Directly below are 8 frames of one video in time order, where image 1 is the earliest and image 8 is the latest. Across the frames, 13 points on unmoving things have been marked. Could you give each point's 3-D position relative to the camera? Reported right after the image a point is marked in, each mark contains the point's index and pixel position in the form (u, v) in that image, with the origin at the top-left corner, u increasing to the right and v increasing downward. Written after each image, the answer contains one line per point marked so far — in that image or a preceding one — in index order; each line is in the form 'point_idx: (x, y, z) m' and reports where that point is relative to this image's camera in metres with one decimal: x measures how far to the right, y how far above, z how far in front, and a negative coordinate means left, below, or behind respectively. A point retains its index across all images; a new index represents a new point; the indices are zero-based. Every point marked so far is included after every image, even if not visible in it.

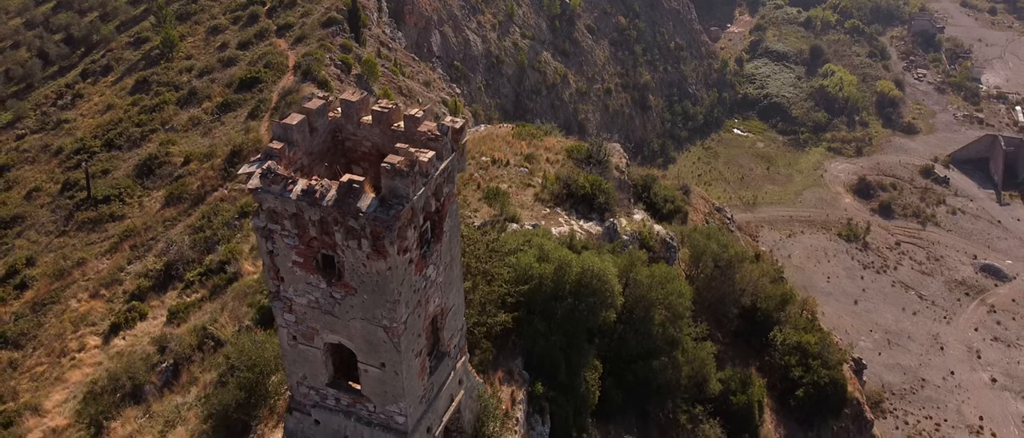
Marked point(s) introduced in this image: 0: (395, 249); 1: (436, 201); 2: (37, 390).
0: (-1.4, -0.2, +7.7) m
1: (-1.0, +0.5, +8.5) m
2: (-14.2, -5.0, +18.6) m
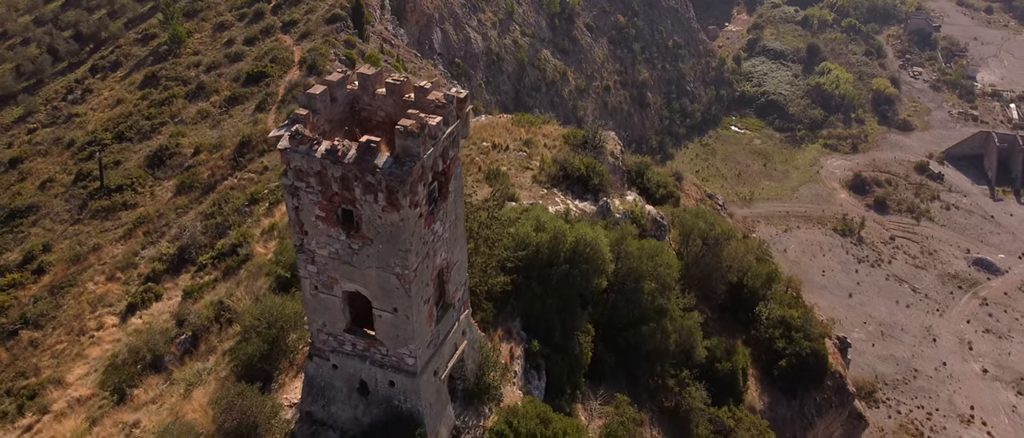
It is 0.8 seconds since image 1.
0: (-1.4, +0.3, +8.6) m
1: (-1.0, +1.0, +9.4) m
2: (-14.2, -4.5, +19.5) m
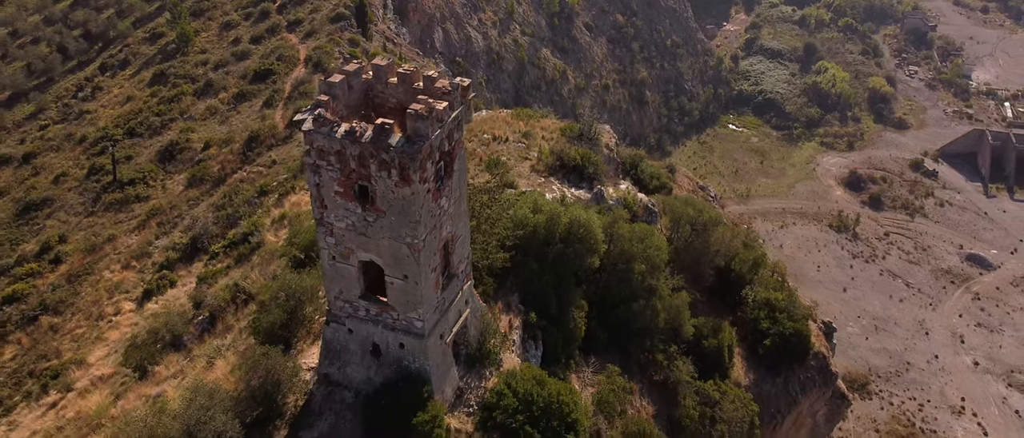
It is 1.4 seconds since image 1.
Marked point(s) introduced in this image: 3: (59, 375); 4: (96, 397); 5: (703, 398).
0: (-1.4, +0.7, +9.5) m
1: (-1.0, +1.3, +10.4) m
2: (-14.2, -4.2, +20.4) m
3: (-14.0, -4.8, +19.2) m
4: (-11.2, -4.8, +16.8) m
5: (+4.8, -4.4, +15.7) m
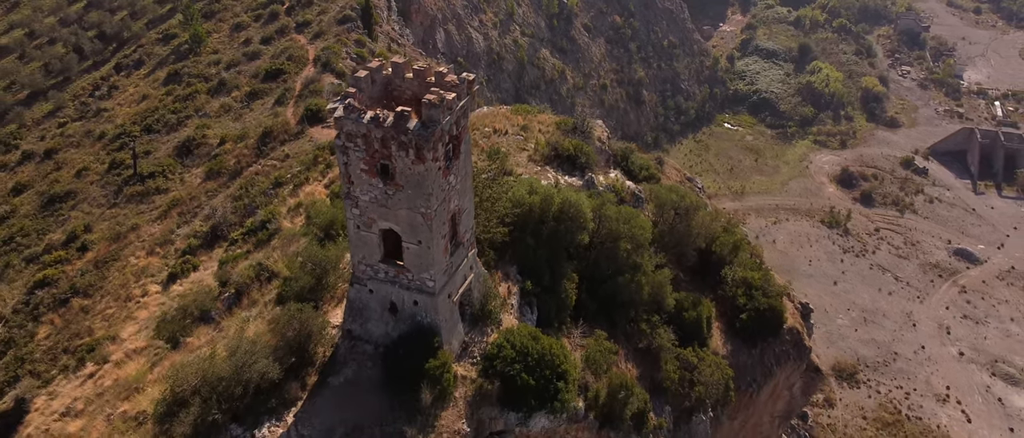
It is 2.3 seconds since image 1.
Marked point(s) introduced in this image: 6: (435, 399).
0: (-1.4, +1.1, +11.2) m
1: (-1.1, +1.8, +12.0) m
2: (-14.2, -3.7, +22.1) m
3: (-14.0, -4.4, +20.9) m
4: (-11.2, -4.3, +18.4) m
5: (+4.7, -3.9, +17.3) m
6: (-1.5, -3.4, +12.8) m
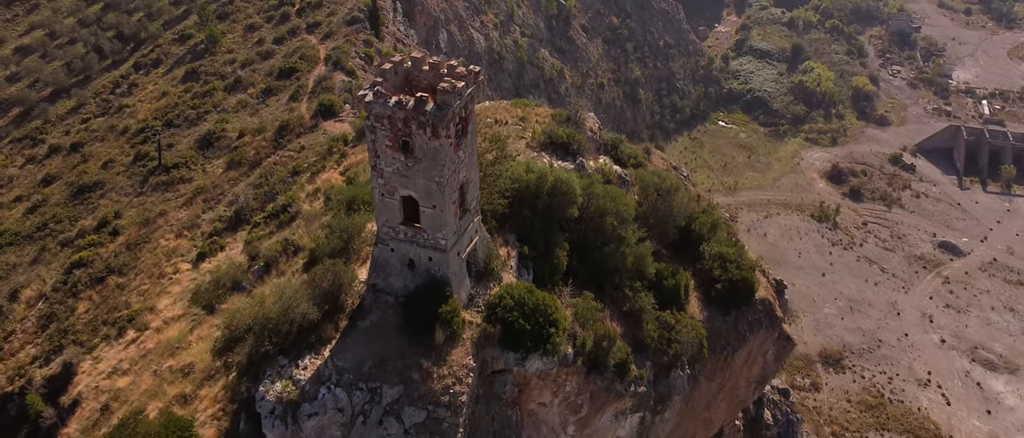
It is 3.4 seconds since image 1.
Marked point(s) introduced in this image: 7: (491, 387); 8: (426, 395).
0: (-1.5, +1.8, +13.4) m
1: (-1.1, +2.4, +14.2) m
2: (-14.2, -3.1, +24.3) m
3: (-14.0, -3.7, +23.1) m
4: (-11.2, -3.7, +20.6) m
5: (+4.7, -3.3, +19.5) m
6: (-1.6, -2.8, +15.0) m
7: (-0.5, -4.0, +15.6) m
8: (-1.9, -3.8, +14.3) m
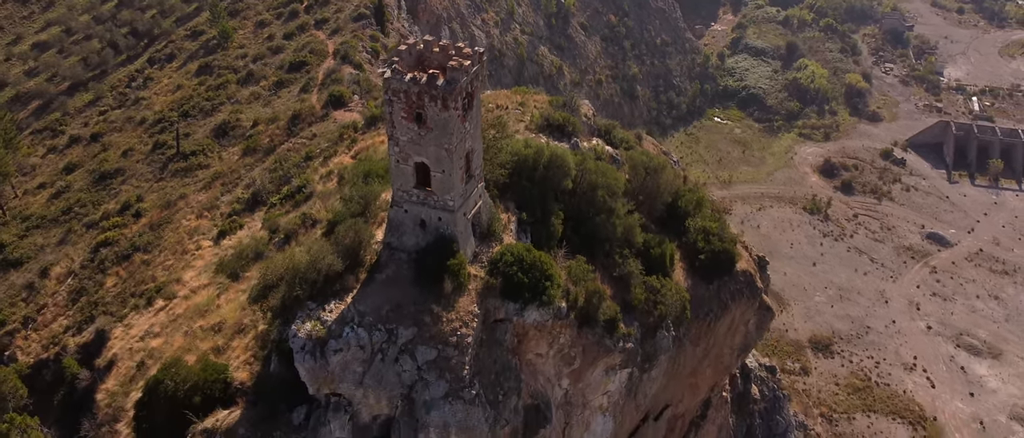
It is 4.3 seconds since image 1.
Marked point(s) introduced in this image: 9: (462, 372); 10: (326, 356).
0: (-1.5, +2.7, +15.2) m
1: (-1.1, +3.3, +16.0) m
2: (-14.2, -2.2, +26.1) m
3: (-14.0, -2.8, +24.9) m
4: (-11.2, -2.8, +22.4) m
5: (+4.7, -2.4, +21.3) m
6: (-1.6, -1.9, +16.8) m
7: (-0.5, -3.2, +17.4) m
8: (-2.0, -3.0, +16.1) m
9: (-1.3, -3.8, +15.9) m
10: (-4.6, -3.4, +15.6) m
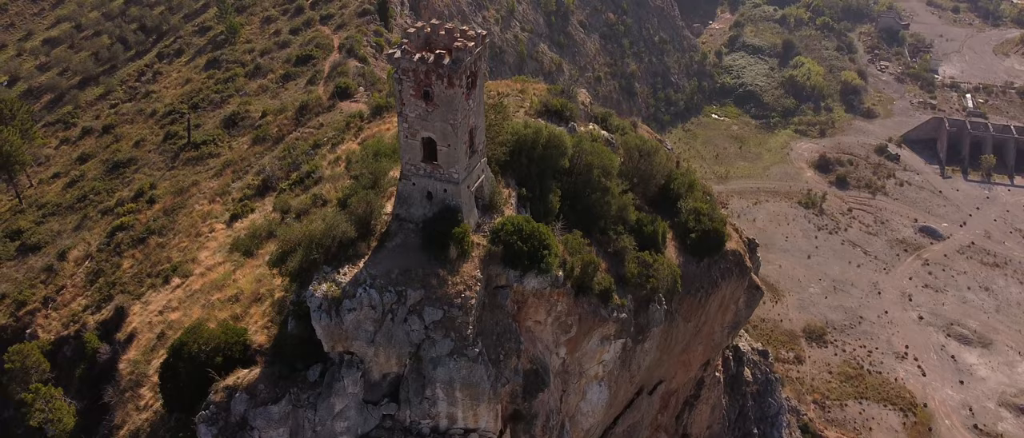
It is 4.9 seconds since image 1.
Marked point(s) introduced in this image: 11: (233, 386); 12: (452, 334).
0: (-1.5, +3.4, +16.3) m
1: (-1.1, +4.1, +17.2) m
2: (-14.2, -1.5, +27.3) m
3: (-14.0, -2.1, +26.1) m
4: (-11.2, -2.1, +23.6) m
5: (+4.7, -1.7, +22.5) m
6: (-1.5, -1.1, +18.0) m
7: (-0.5, -2.4, +18.6) m
8: (-1.9, -2.2, +17.3) m
9: (-1.3, -3.1, +17.1) m
10: (-4.6, -2.6, +16.8) m
11: (-7.5, -4.5, +16.7) m
12: (-1.6, -3.2, +17.0) m
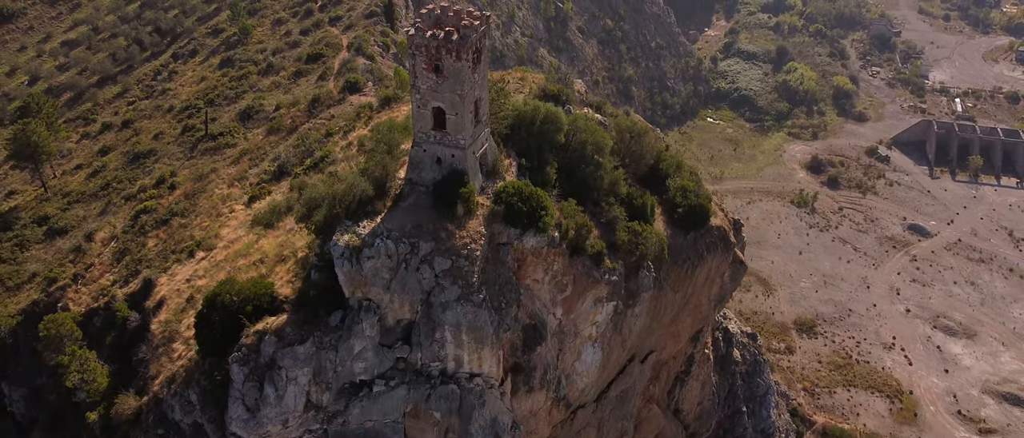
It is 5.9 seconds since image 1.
0: (-1.4, +4.5, +18.4) m
1: (-1.1, +5.2, +19.2) m
2: (-14.2, -0.5, +29.2) m
3: (-14.0, -1.1, +28.0) m
4: (-11.2, -1.1, +25.5) m
5: (+4.8, -0.7, +24.4) m
6: (-1.5, 0.0, +19.9) m
7: (-0.5, -1.3, +20.5) m
8: (-1.9, -1.1, +19.2) m
9: (-1.2, -2.0, +19.0) m
10: (-4.6, -1.5, +18.7) m
11: (-7.5, -3.4, +18.6) m
12: (-1.6, -2.0, +18.9) m
